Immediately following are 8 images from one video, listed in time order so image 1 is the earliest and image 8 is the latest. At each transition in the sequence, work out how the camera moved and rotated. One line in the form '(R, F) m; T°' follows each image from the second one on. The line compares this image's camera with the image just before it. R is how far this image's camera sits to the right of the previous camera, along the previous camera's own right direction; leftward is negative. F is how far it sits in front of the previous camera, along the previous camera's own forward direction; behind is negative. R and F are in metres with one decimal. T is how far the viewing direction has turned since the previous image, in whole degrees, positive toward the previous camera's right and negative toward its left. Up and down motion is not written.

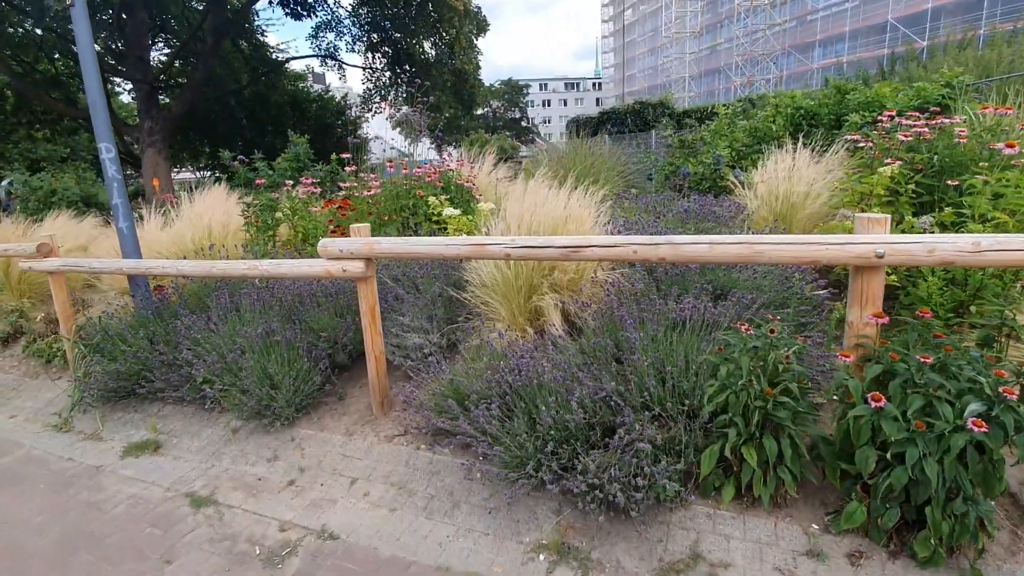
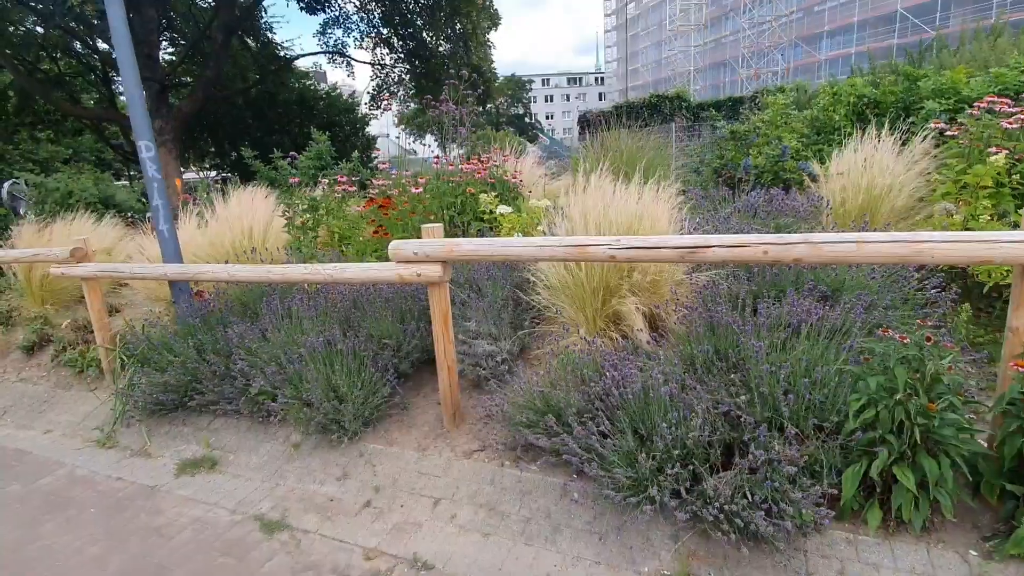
(-0.5, +0.2) m; 0°
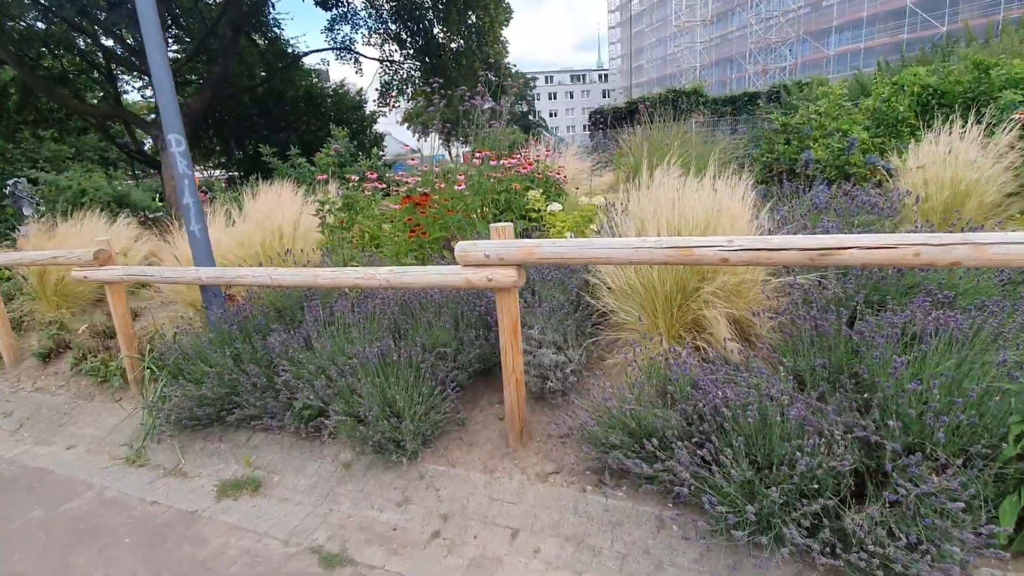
(-0.4, +0.3) m; 0°
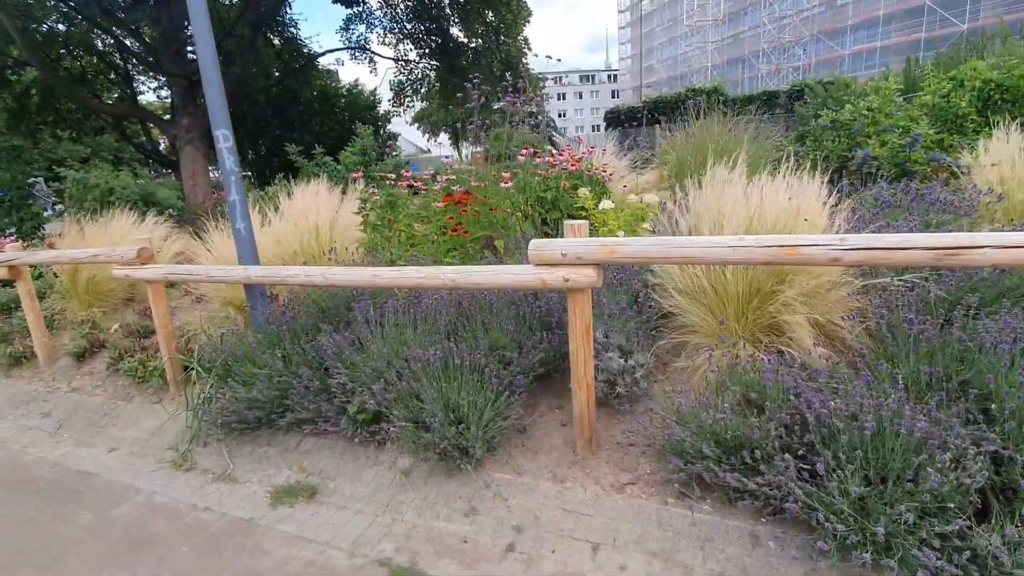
(-0.3, +0.1) m; -1°
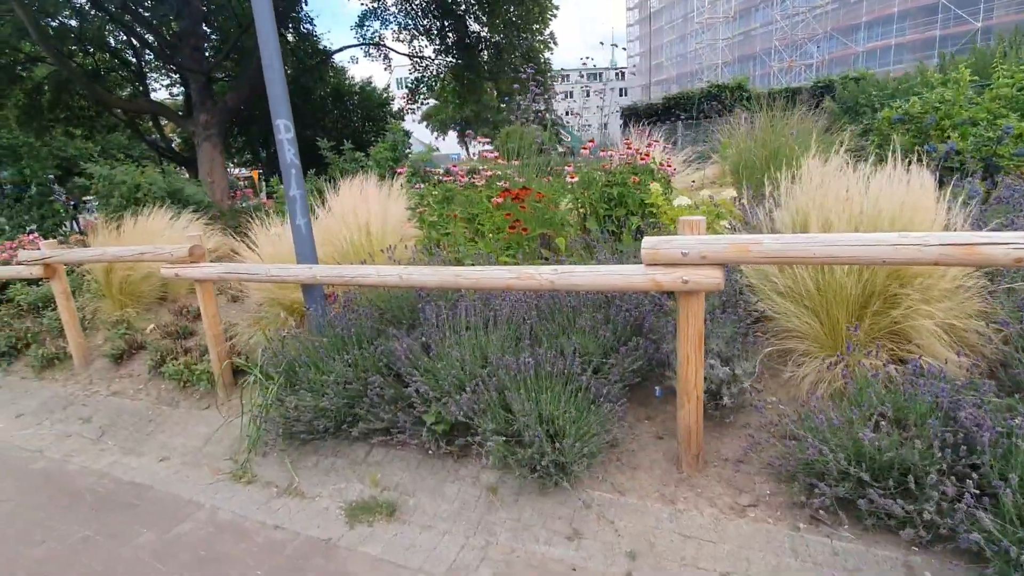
(-0.5, +0.2) m; 0°
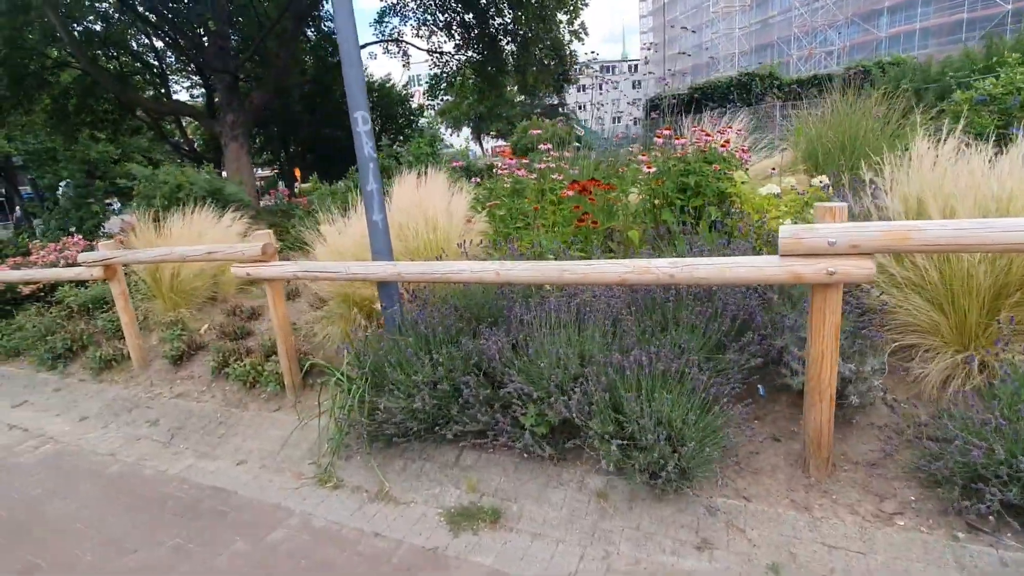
(-0.5, +0.1) m; -1°
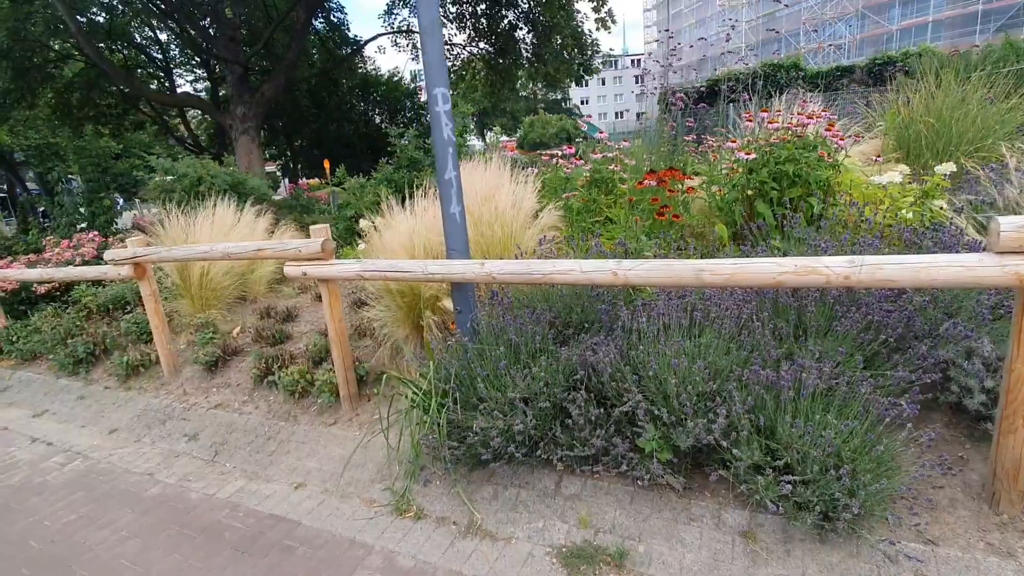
(-0.5, +0.4) m; 0°
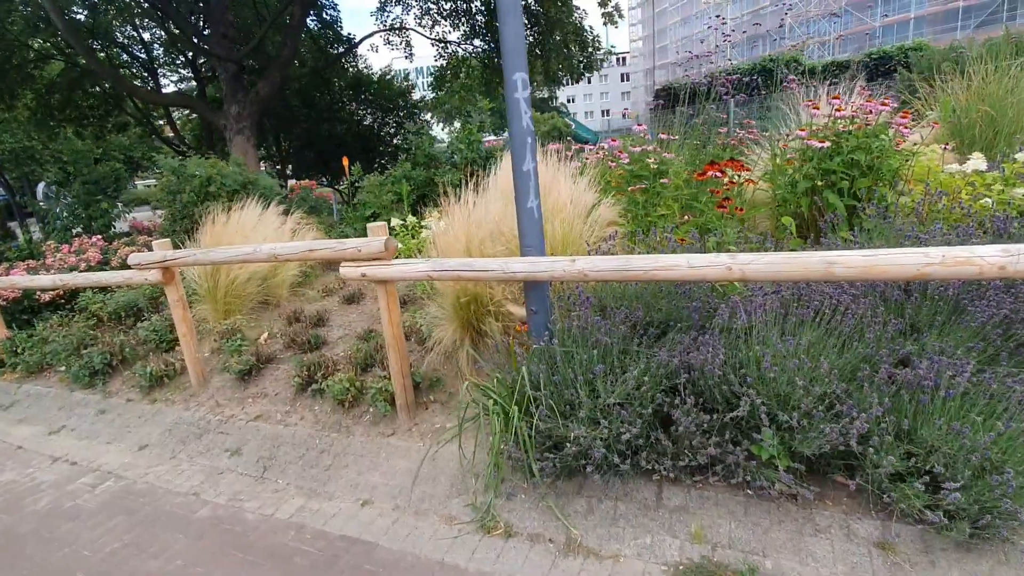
(-0.5, +0.2) m; +2°
